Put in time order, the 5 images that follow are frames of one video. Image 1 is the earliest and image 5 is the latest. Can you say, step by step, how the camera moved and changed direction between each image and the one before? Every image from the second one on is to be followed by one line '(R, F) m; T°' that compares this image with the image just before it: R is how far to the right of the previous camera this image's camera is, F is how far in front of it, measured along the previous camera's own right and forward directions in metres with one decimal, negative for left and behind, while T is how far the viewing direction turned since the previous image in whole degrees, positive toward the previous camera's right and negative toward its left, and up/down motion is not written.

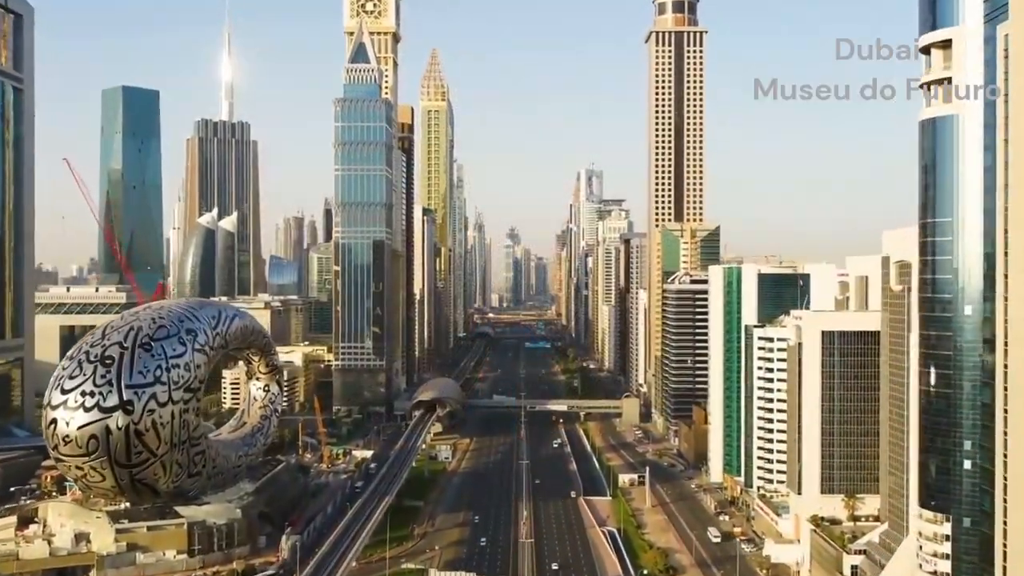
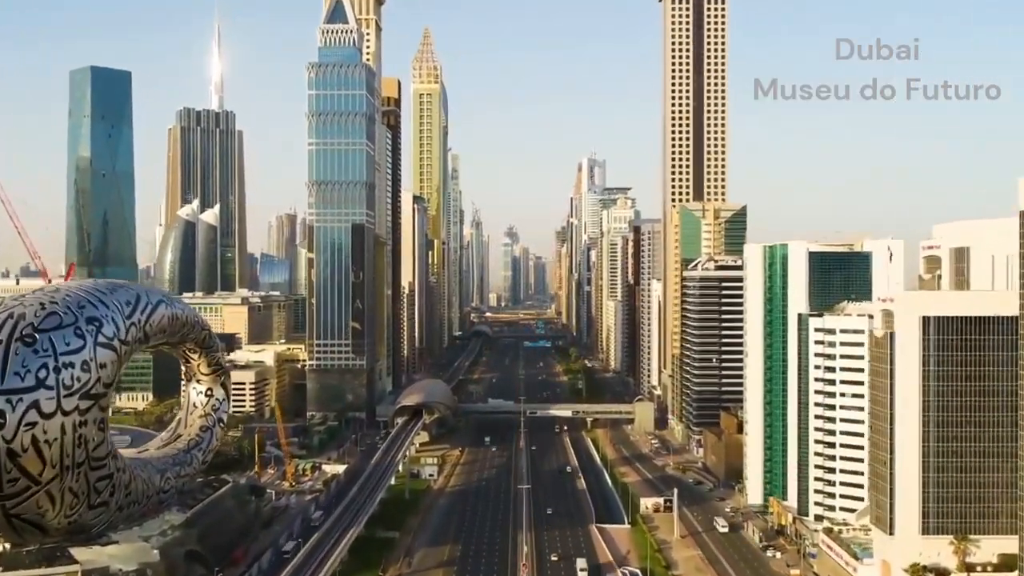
(+0.1, +15.2) m; 0°
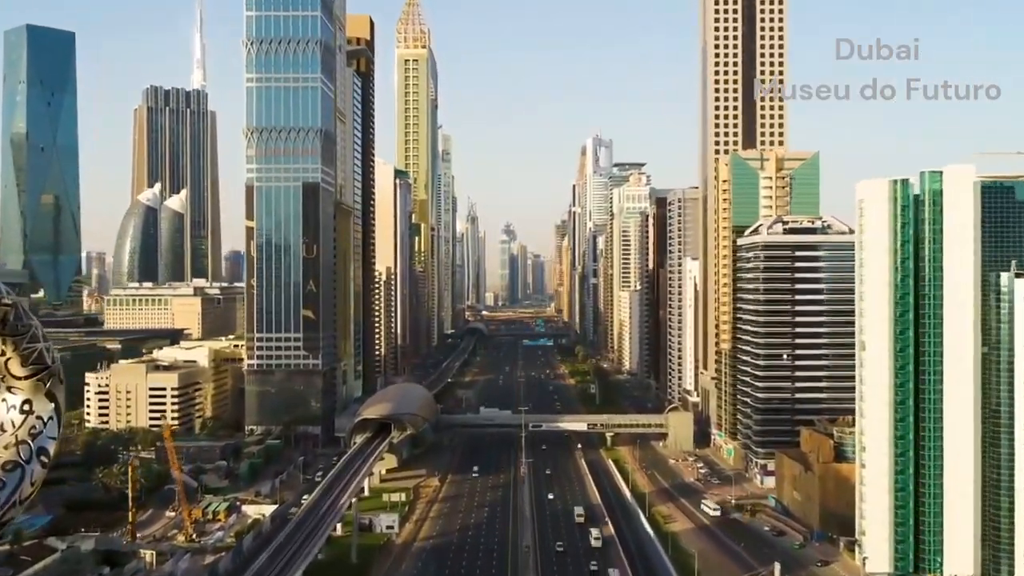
(0.0, +25.6) m; 0°
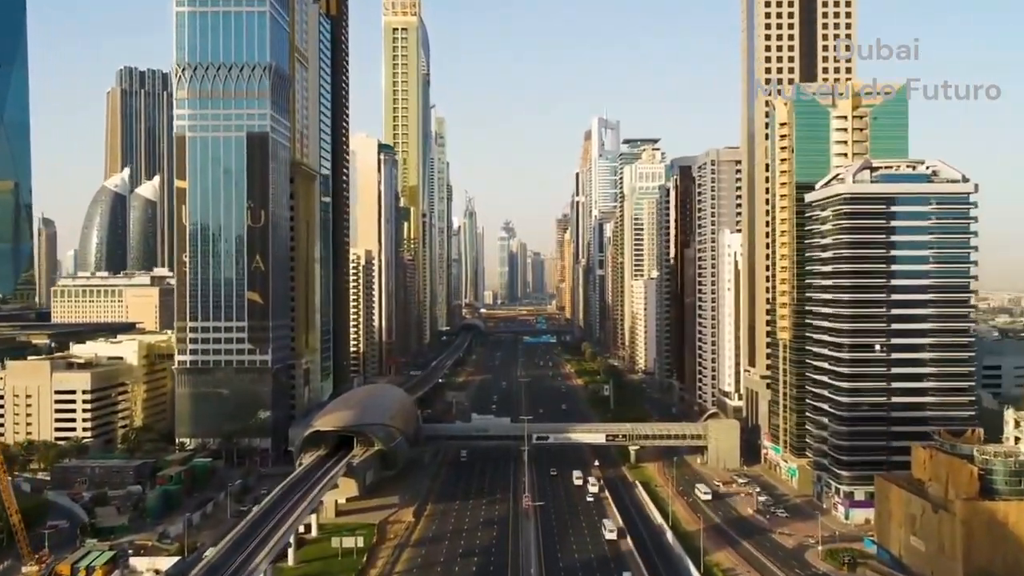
(0.0, +18.1) m; 0°
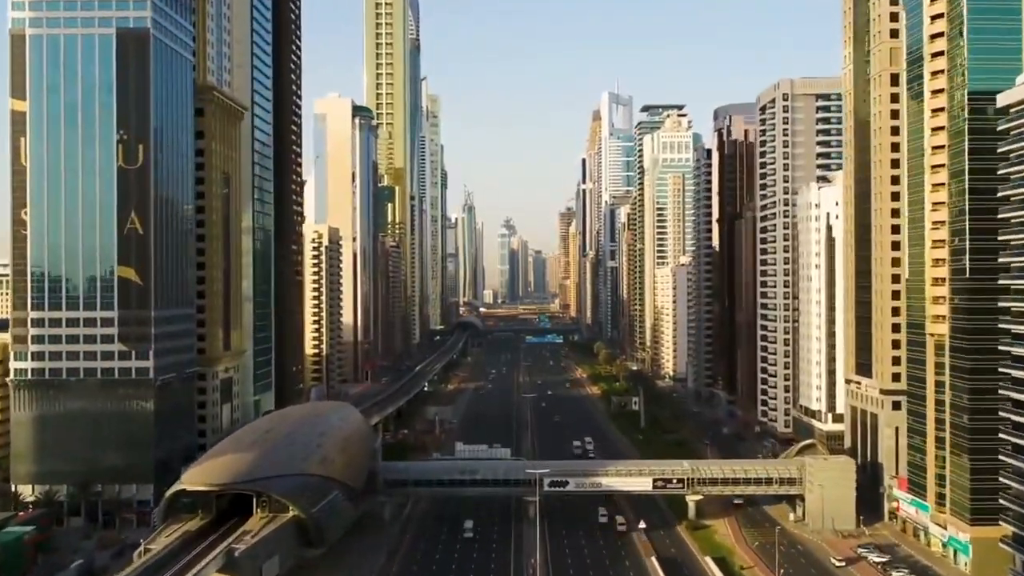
(0.0, +23.2) m; 0°
